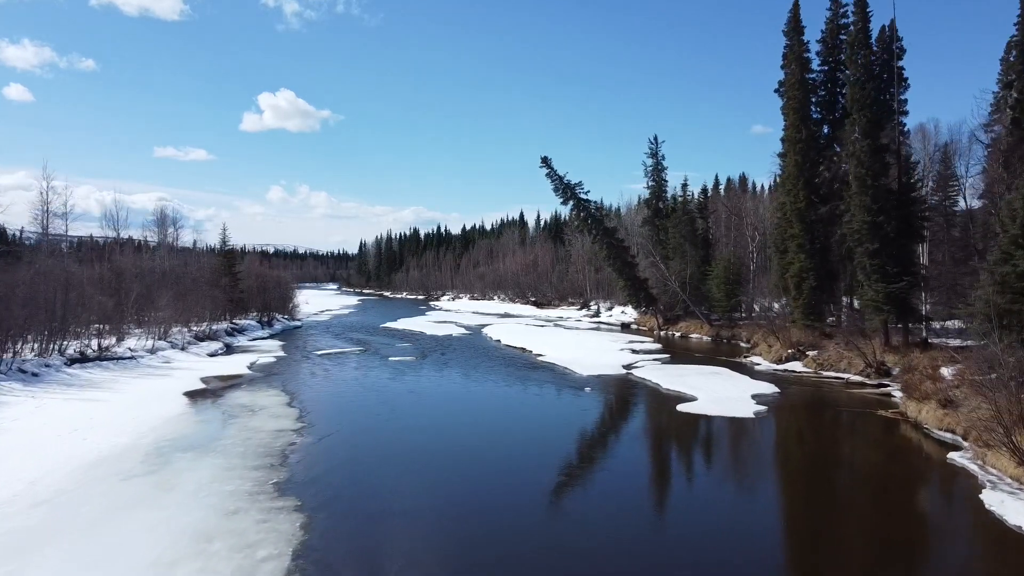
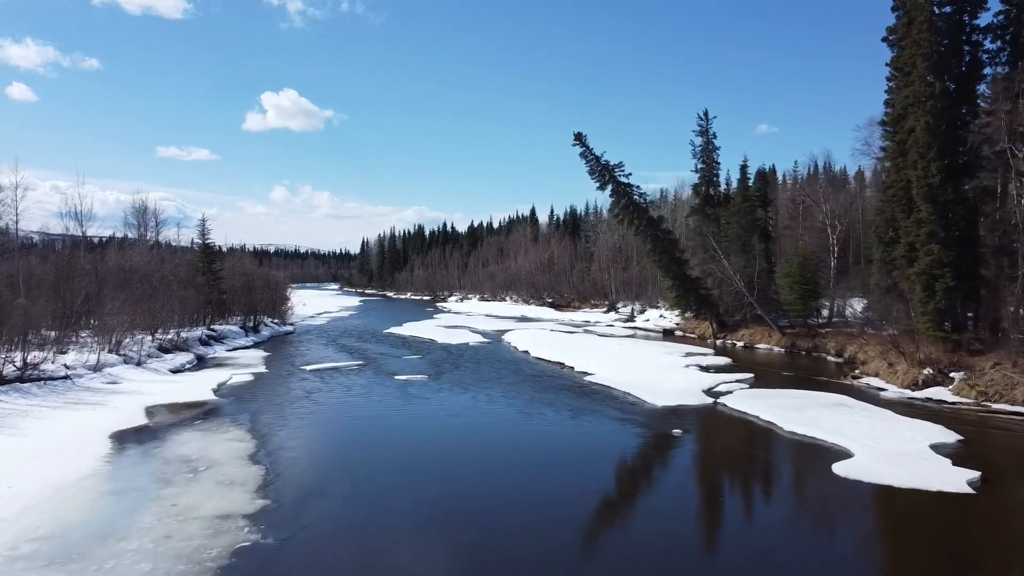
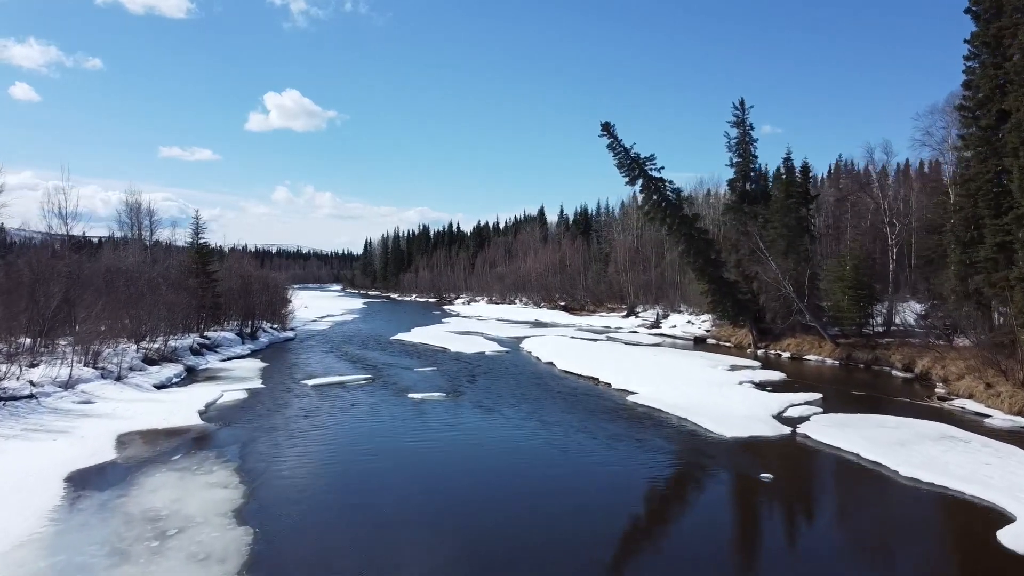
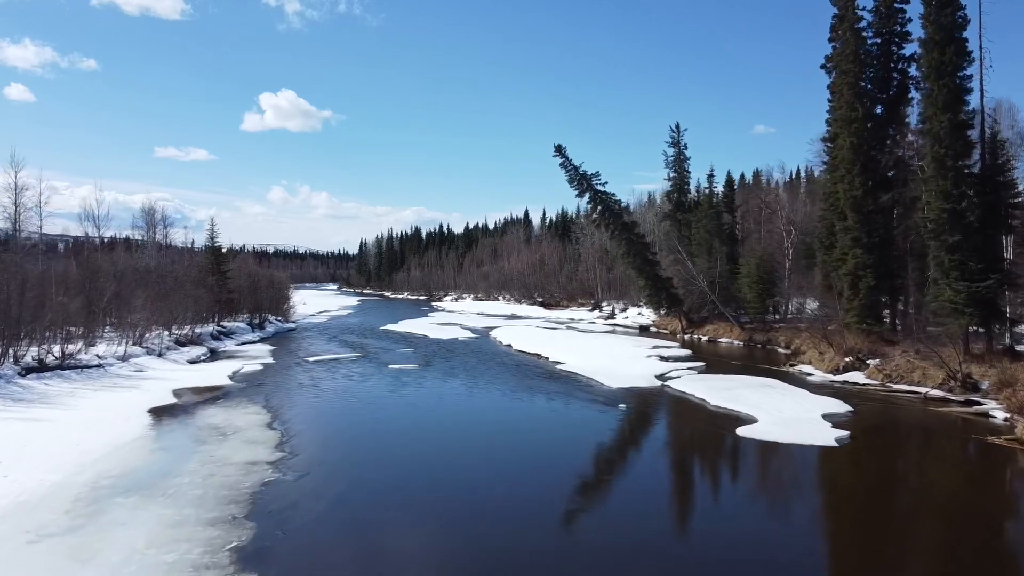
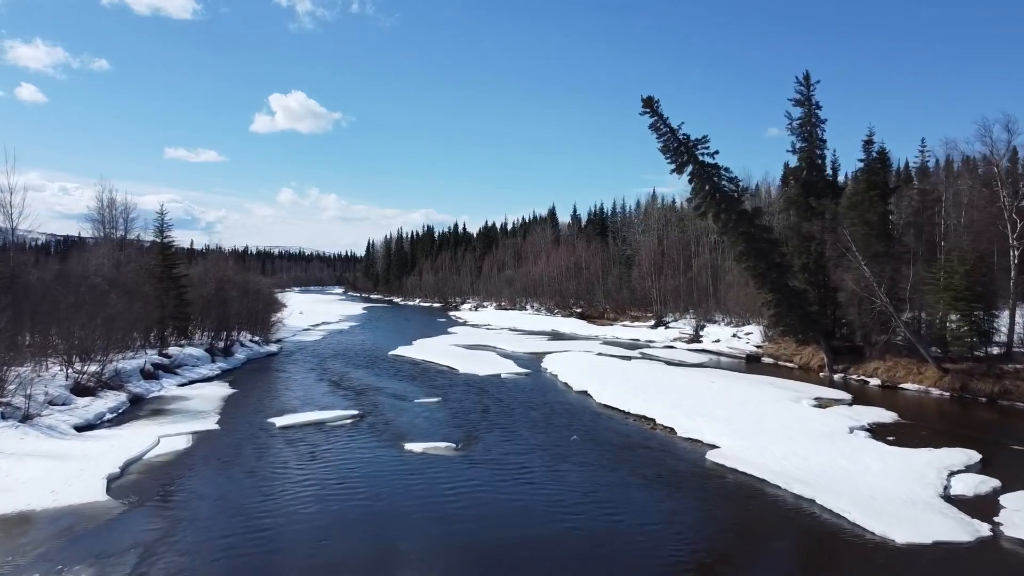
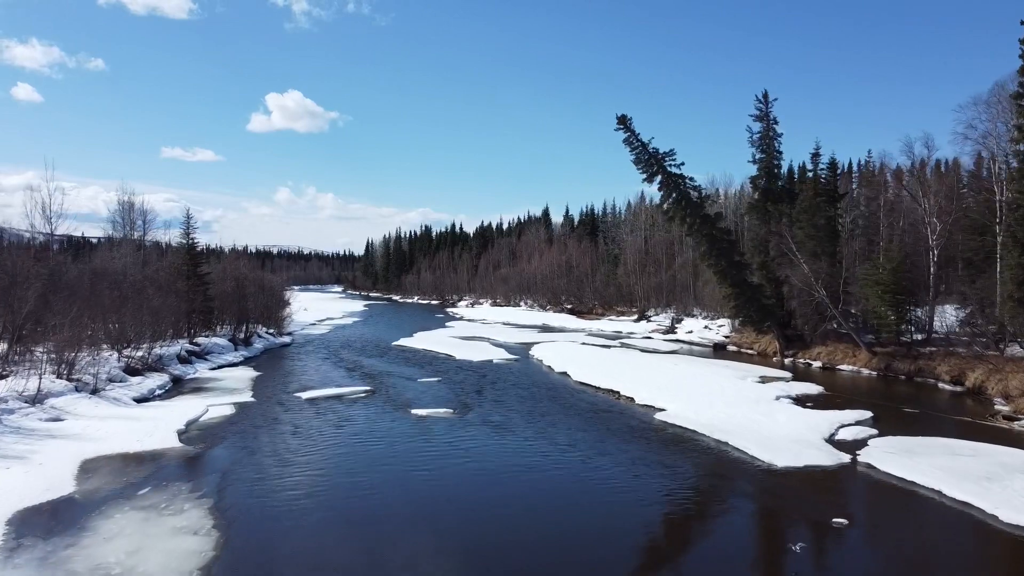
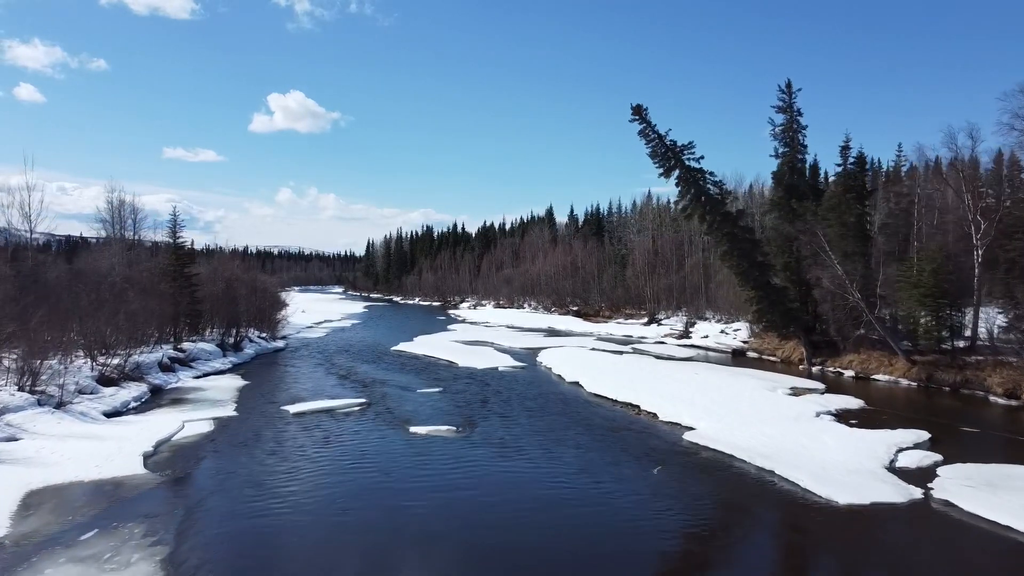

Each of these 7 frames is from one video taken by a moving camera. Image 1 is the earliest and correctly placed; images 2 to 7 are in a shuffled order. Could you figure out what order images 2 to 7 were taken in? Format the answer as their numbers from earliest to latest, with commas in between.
4, 2, 3, 6, 7, 5
